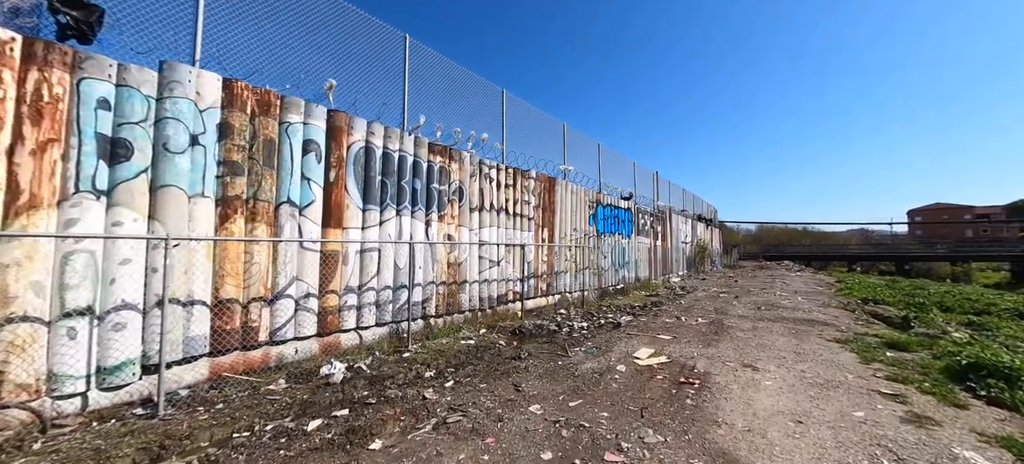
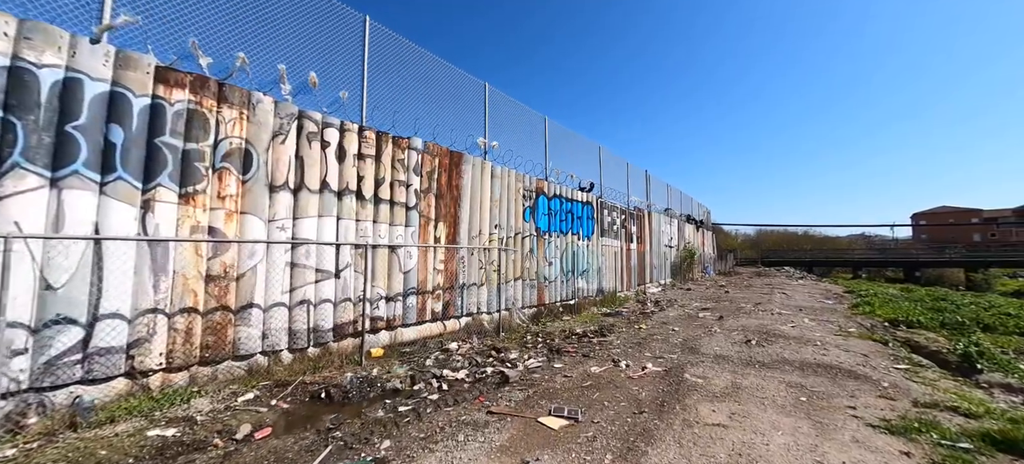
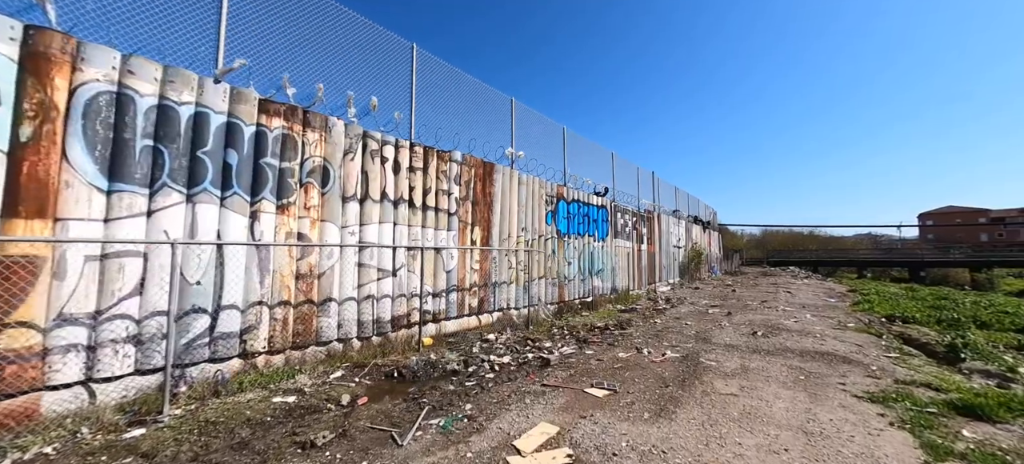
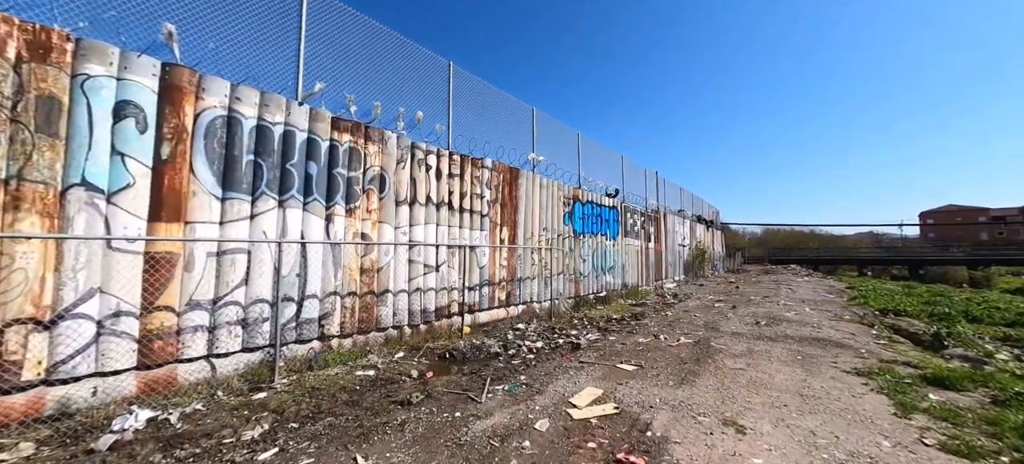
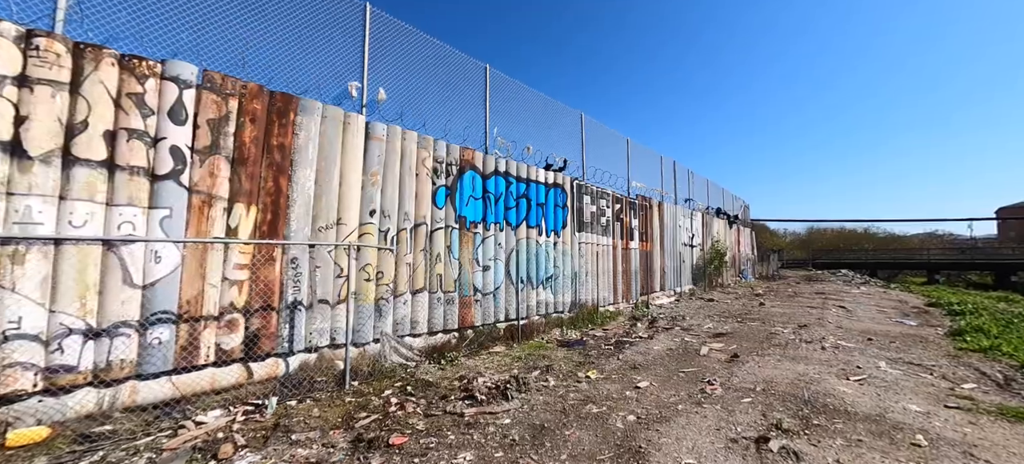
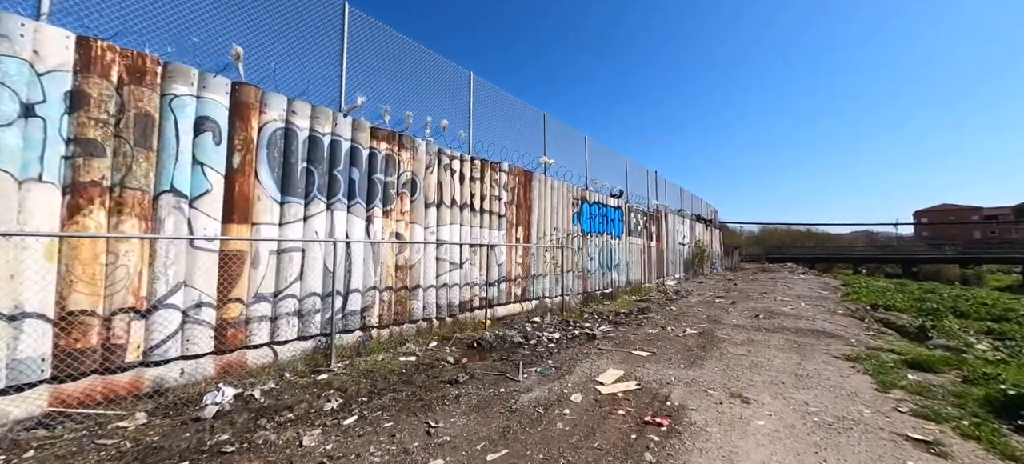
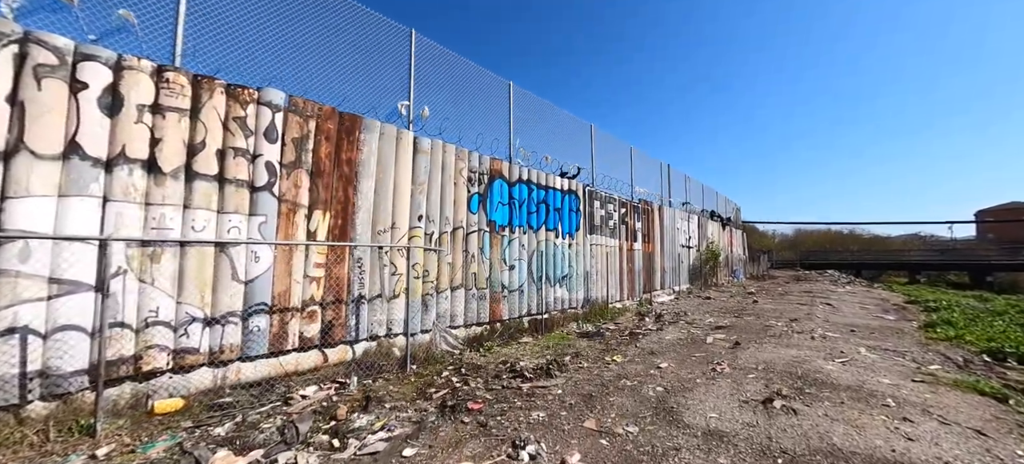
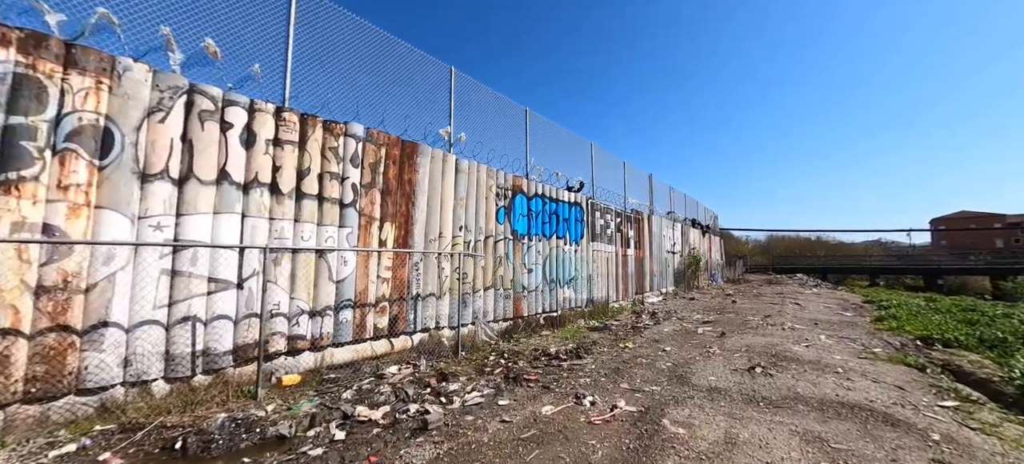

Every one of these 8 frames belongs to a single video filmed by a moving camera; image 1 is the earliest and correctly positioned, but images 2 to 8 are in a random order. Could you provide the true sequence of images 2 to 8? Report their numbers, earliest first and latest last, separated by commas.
6, 4, 3, 2, 8, 7, 5
